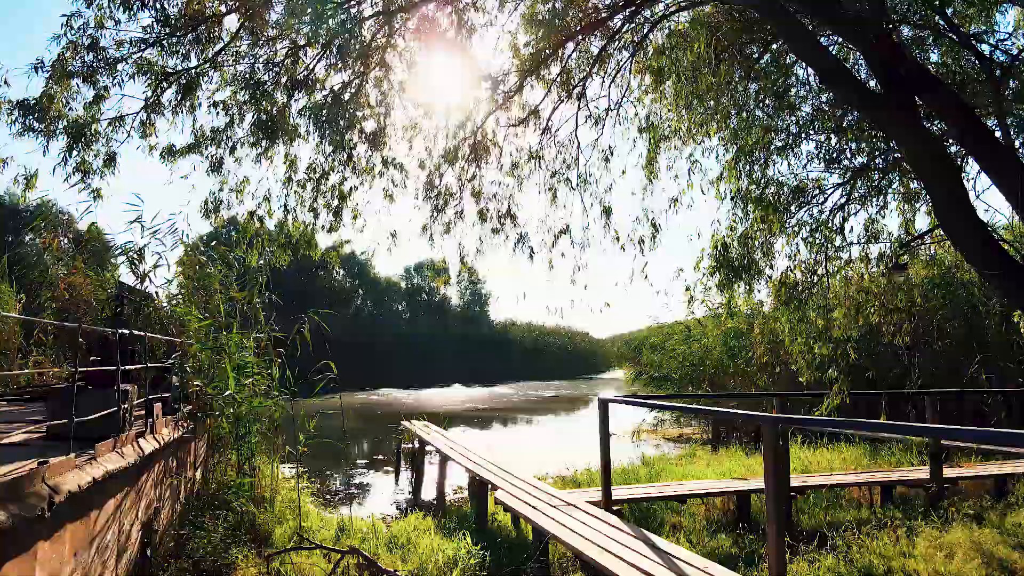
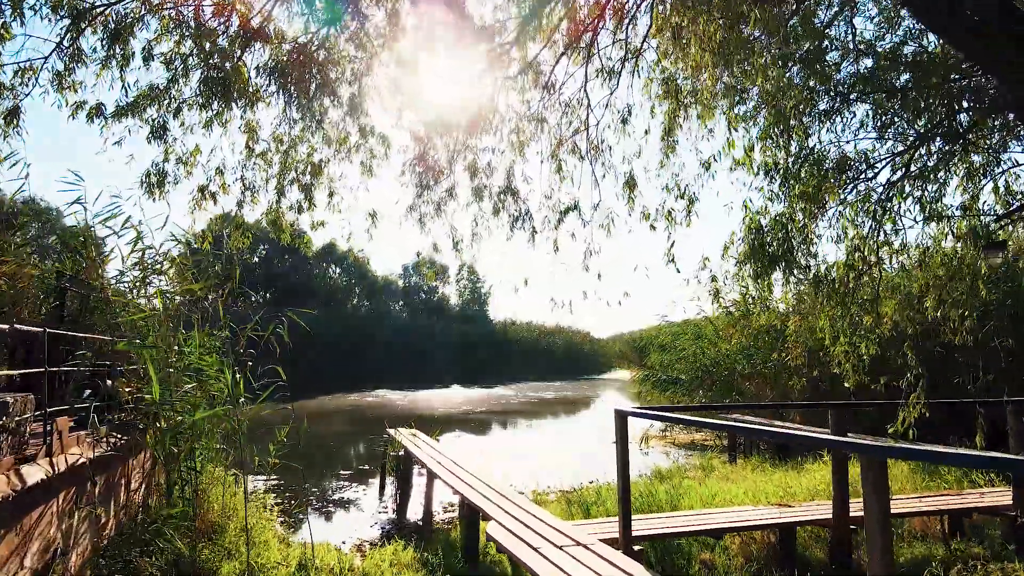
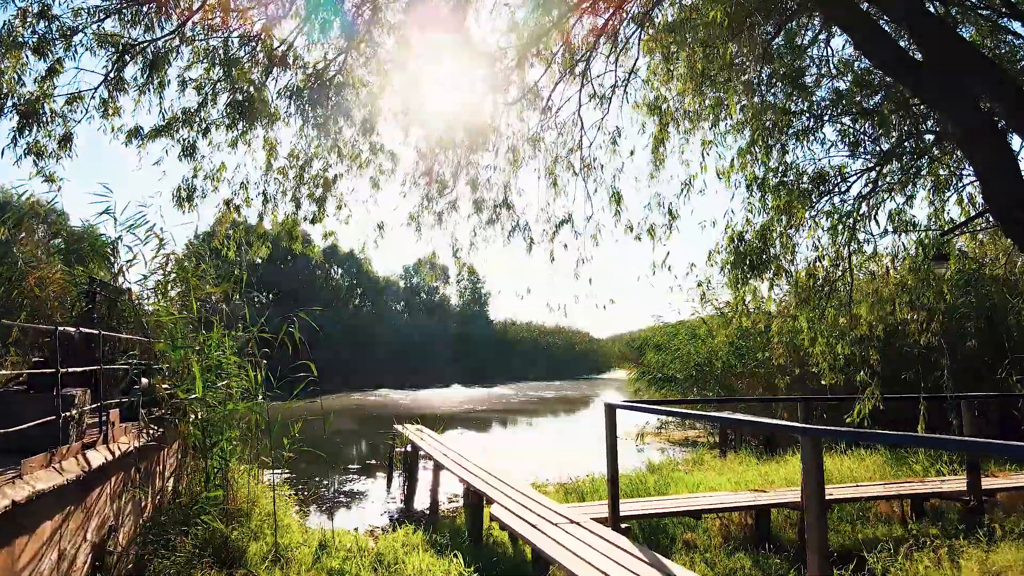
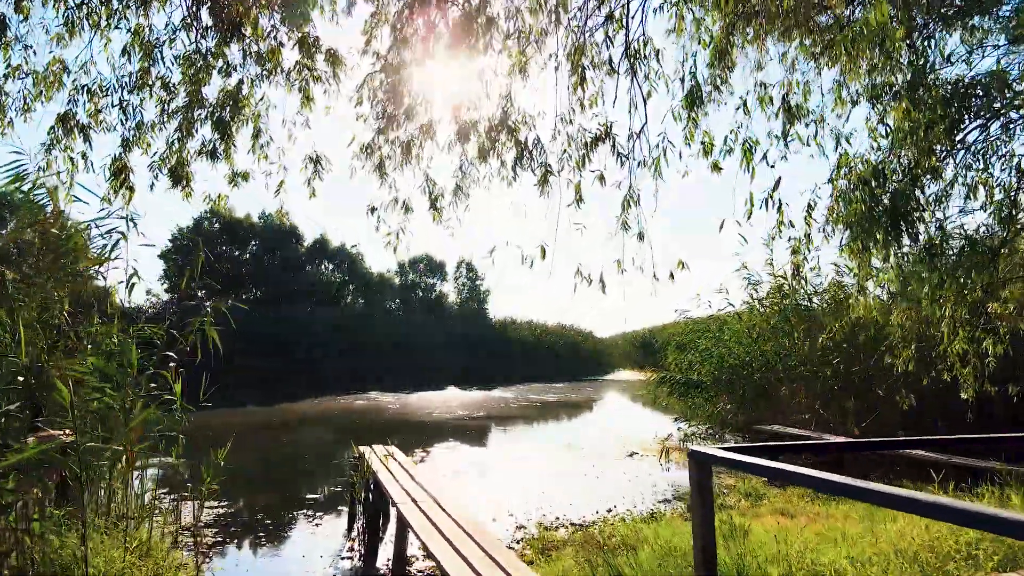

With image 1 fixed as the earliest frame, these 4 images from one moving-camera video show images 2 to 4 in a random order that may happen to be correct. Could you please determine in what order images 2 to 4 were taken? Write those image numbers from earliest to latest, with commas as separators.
3, 2, 4
